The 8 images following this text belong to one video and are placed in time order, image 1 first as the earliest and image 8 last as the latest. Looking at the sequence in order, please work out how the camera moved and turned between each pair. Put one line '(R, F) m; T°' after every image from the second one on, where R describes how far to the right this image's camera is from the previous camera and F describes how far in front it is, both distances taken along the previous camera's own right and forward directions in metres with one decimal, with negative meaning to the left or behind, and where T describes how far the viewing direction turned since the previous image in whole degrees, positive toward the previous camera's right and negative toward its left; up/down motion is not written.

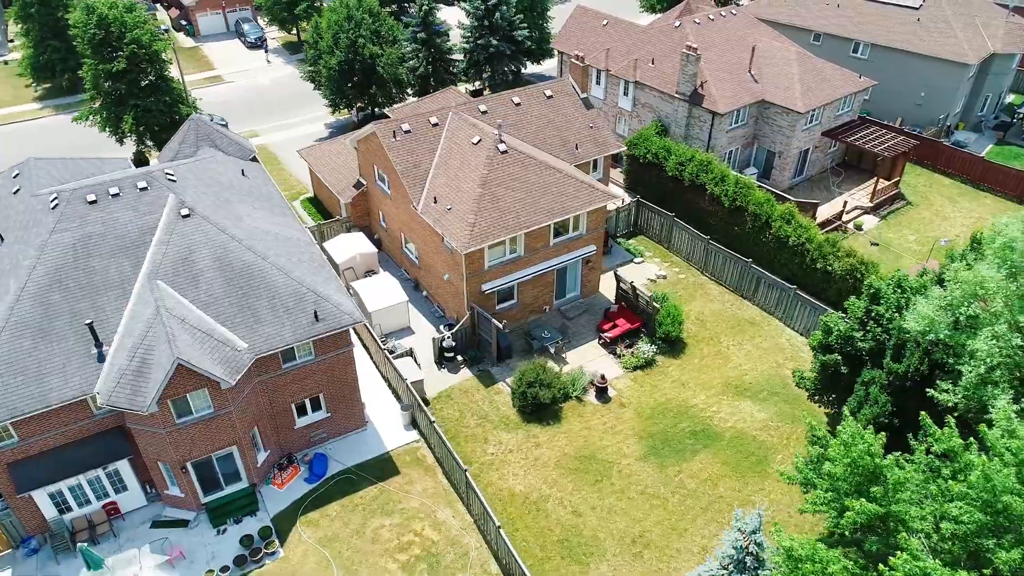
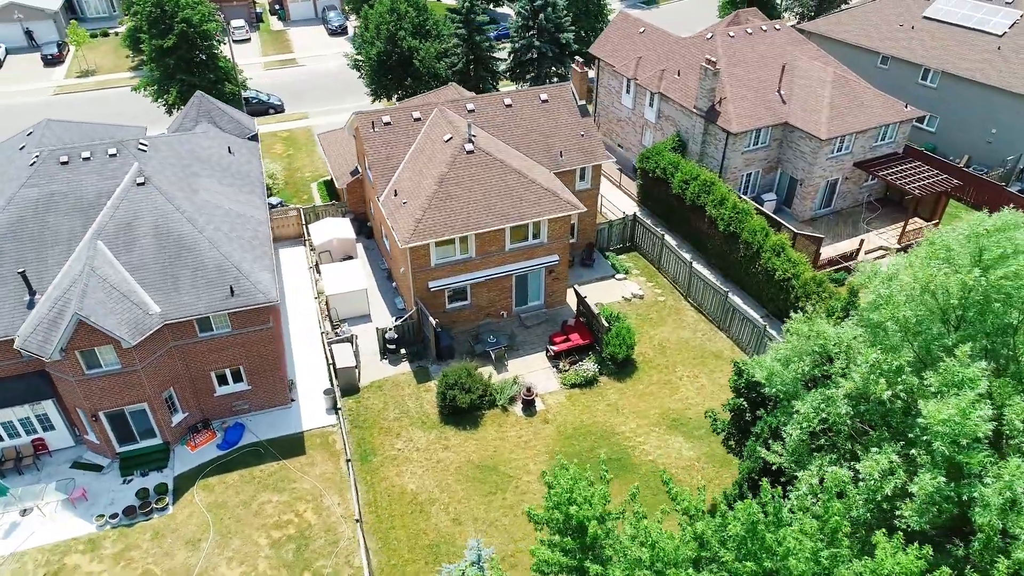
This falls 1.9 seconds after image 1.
(+6.6, +0.8) m; -9°
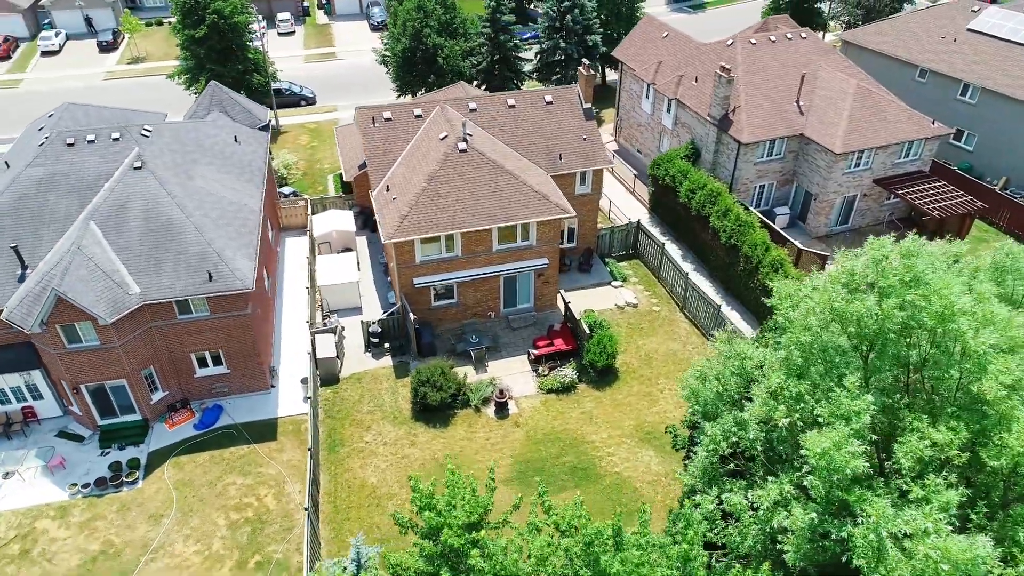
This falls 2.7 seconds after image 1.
(+2.8, +0.2) m; -4°
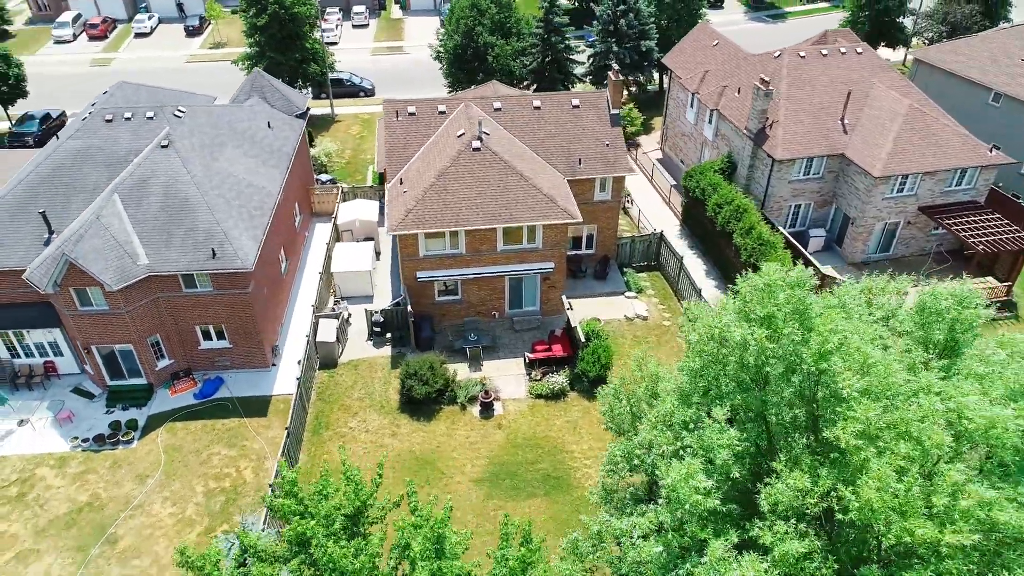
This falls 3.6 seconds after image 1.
(+3.1, +0.3) m; -6°
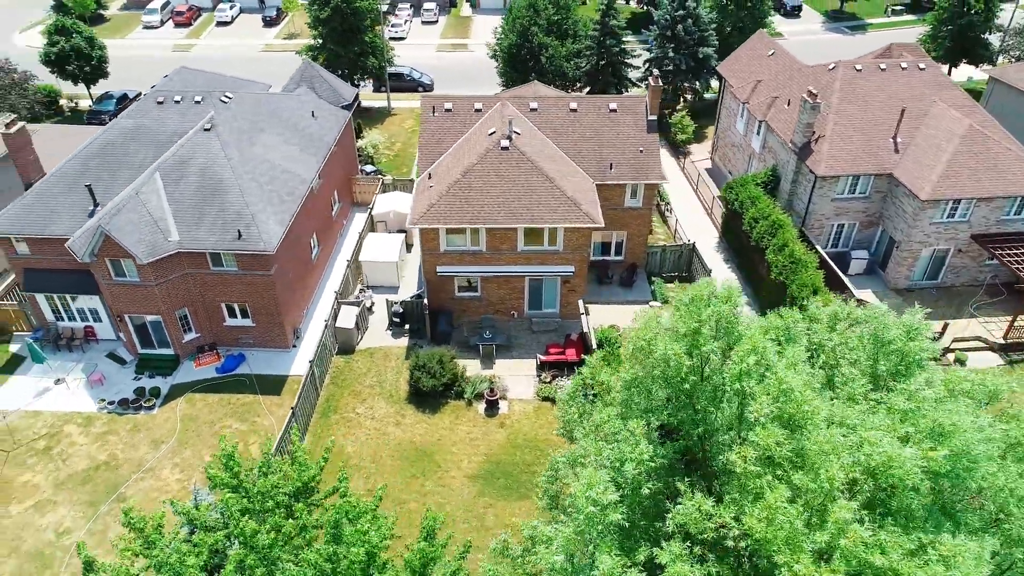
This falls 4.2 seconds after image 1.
(+2.1, +0.1) m; -6°
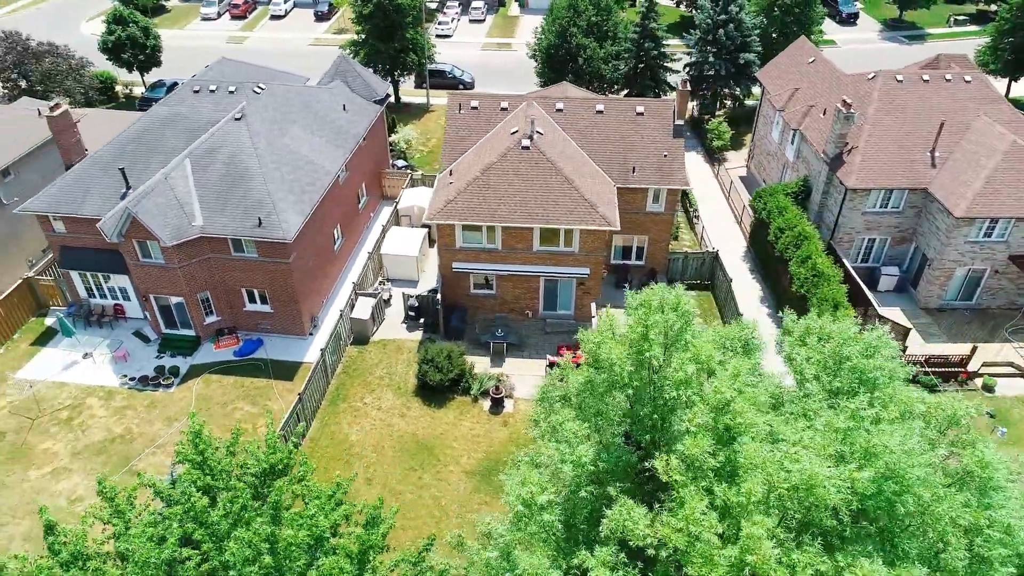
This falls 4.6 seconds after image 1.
(+1.4, 0.0) m; -4°
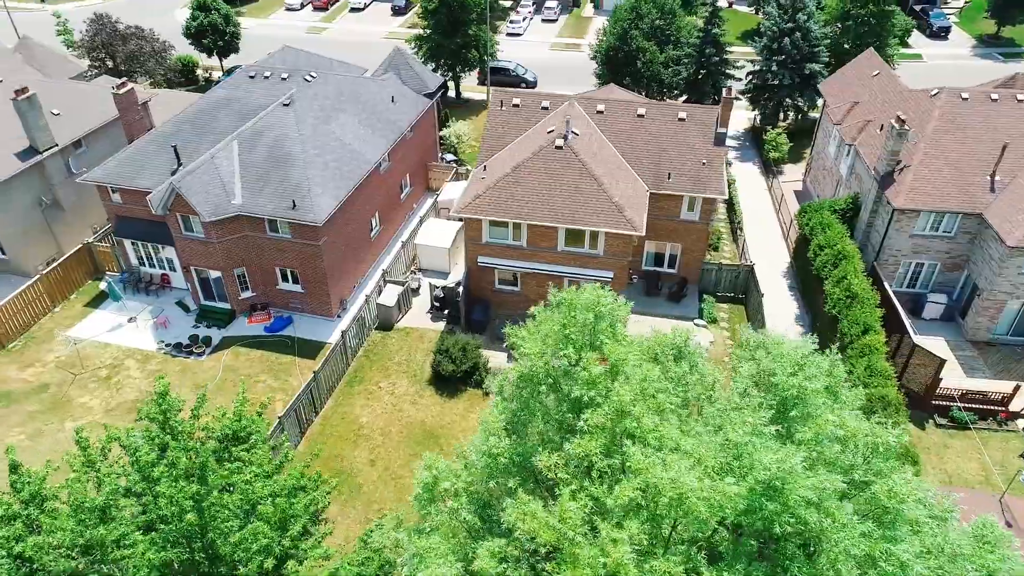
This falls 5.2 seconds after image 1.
(+2.1, 0.0) m; -6°
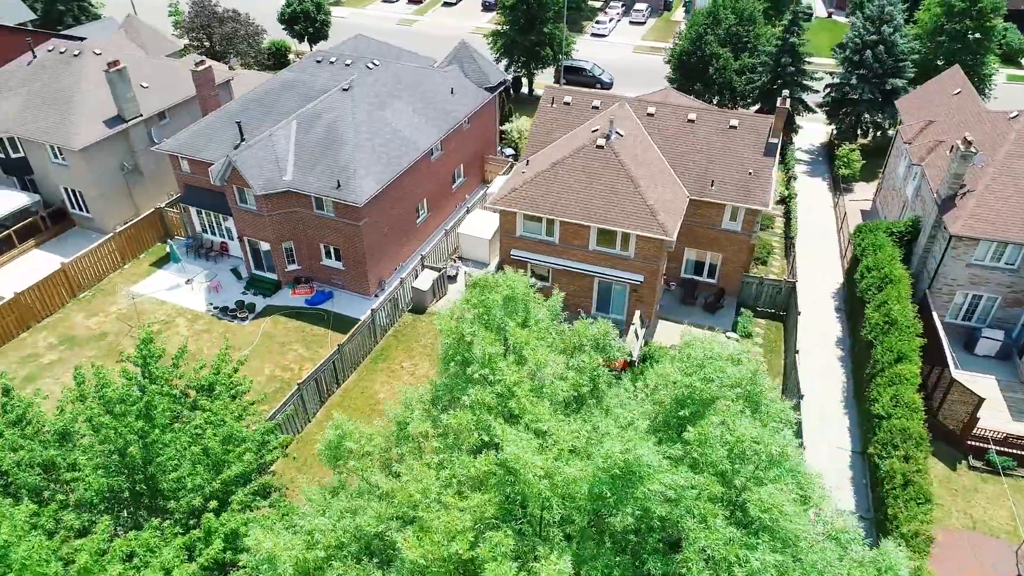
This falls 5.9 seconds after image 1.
(+2.4, -0.2) m; -7°
